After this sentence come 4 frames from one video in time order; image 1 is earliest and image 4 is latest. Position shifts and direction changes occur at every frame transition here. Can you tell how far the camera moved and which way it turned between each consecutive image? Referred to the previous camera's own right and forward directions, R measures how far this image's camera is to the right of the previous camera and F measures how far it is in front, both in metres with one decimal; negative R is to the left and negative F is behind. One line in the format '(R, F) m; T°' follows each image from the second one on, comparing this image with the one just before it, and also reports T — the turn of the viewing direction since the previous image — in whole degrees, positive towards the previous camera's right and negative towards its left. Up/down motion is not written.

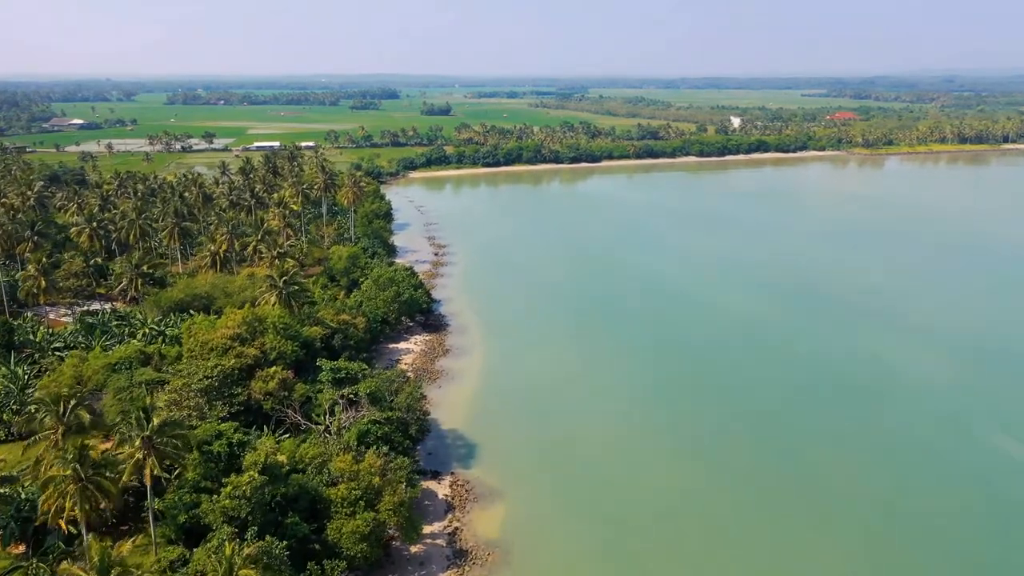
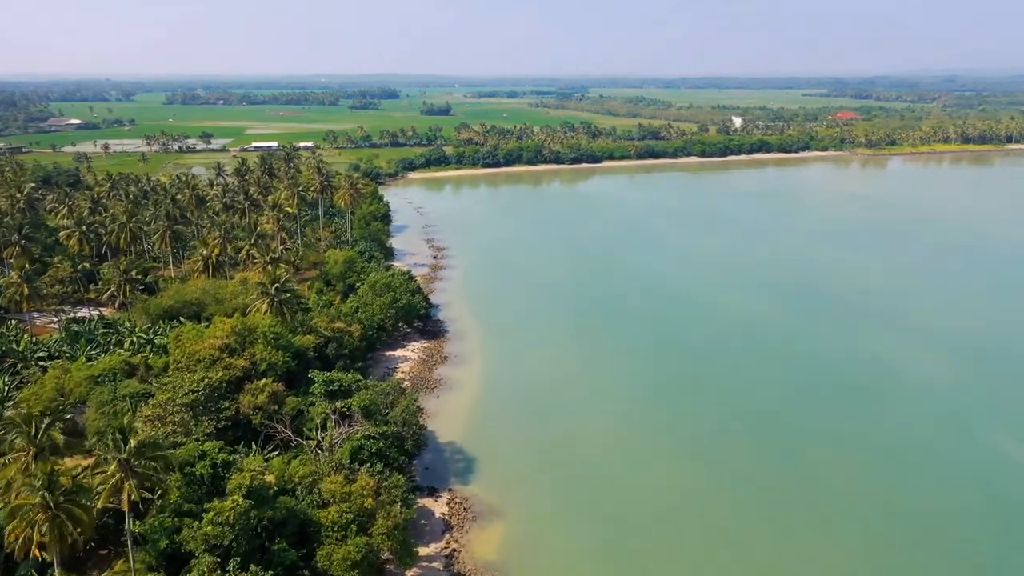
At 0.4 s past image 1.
(0.0, +1.4) m; 0°
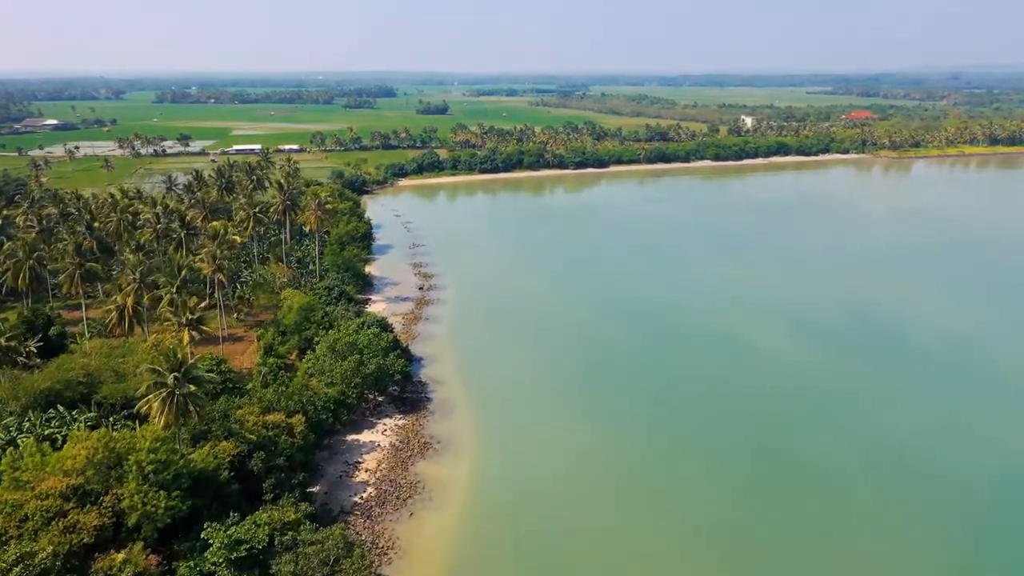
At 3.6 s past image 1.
(-0.1, +11.8) m; 0°
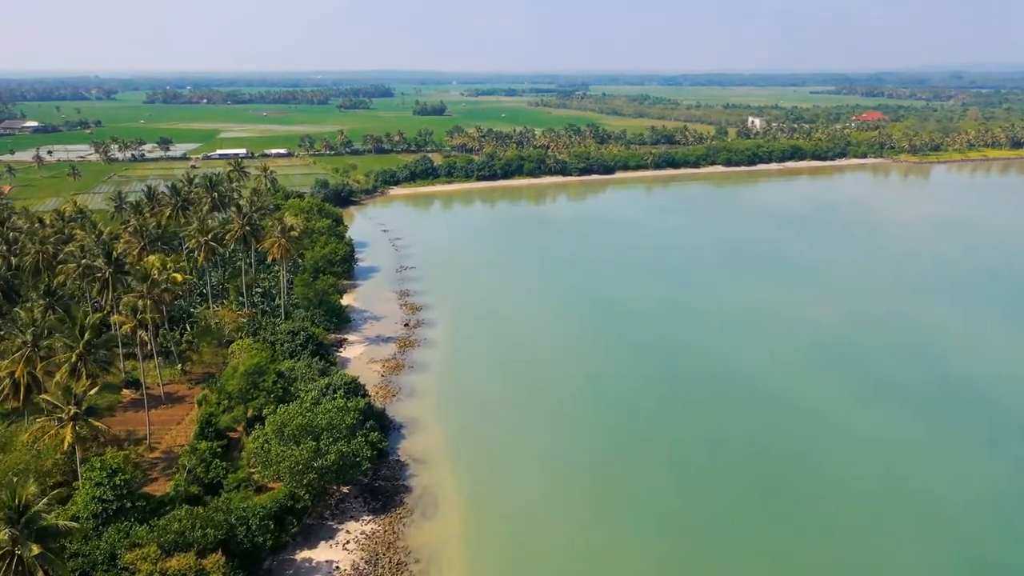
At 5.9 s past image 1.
(-0.1, +9.0) m; 0°
